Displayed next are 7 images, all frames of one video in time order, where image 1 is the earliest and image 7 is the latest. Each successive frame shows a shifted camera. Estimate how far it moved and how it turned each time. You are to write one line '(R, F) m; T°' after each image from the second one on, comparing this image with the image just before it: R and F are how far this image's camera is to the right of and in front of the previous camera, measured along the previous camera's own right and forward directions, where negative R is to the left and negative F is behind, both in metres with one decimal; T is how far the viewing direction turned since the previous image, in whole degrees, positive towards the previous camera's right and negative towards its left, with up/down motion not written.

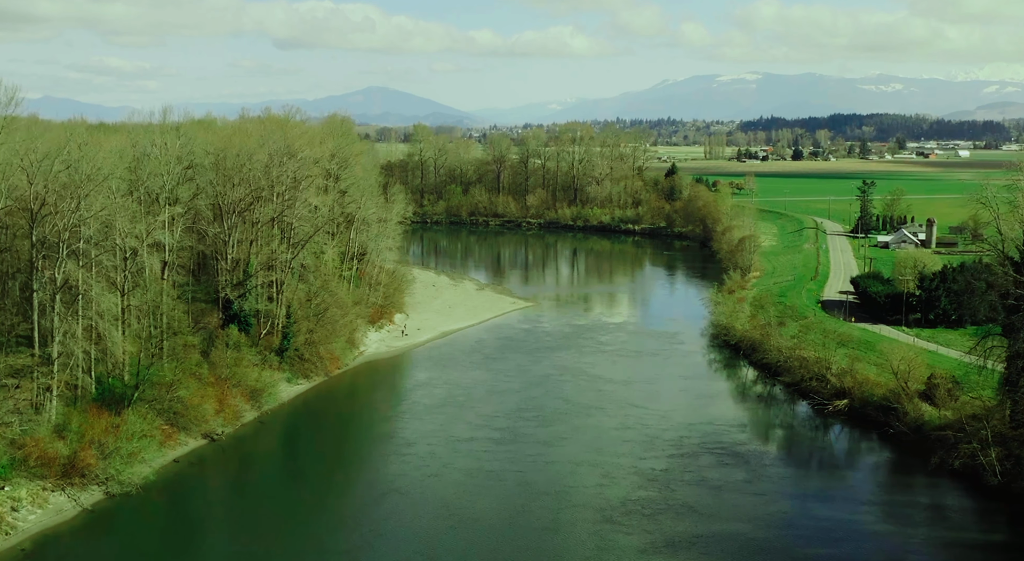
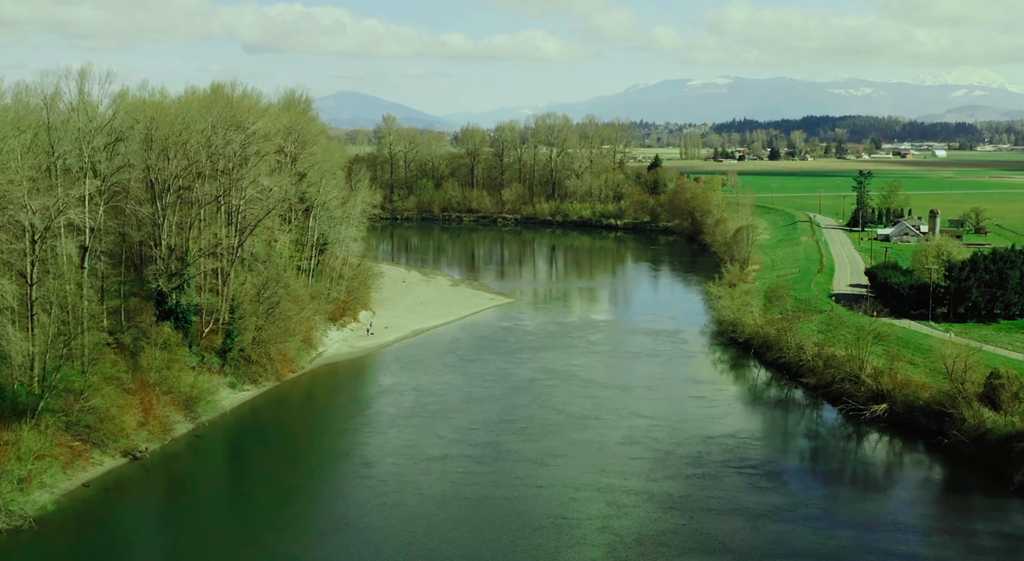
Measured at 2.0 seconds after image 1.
(-0.4, +8.3) m; +1°
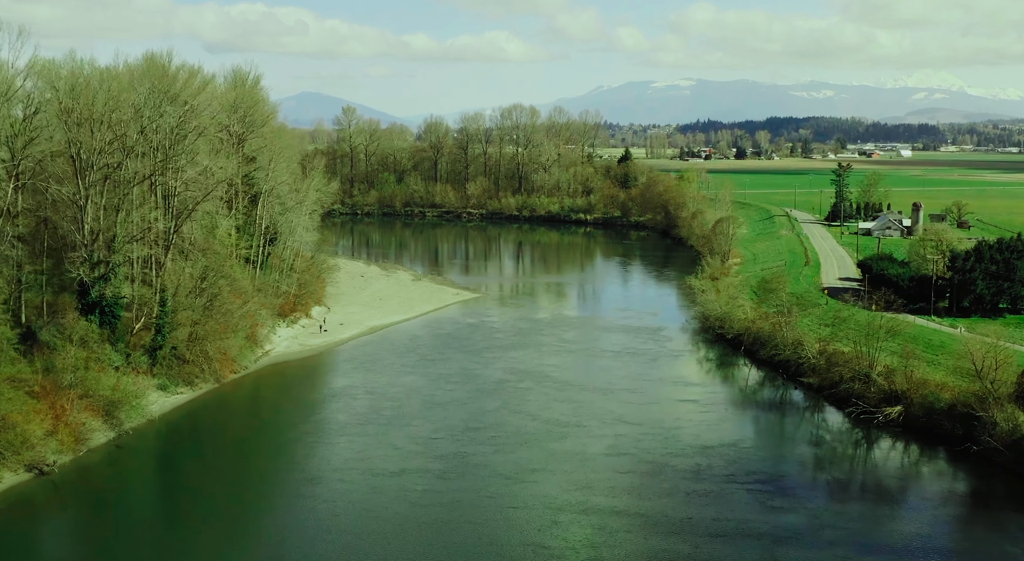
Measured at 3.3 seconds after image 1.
(-0.2, +5.6) m; +2°
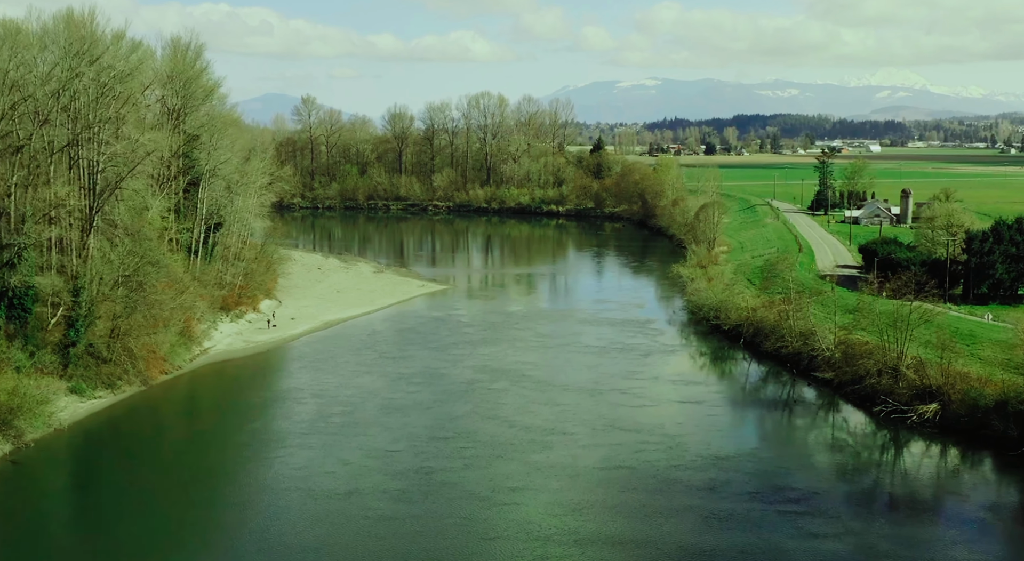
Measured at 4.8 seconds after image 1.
(-0.1, +6.2) m; +2°
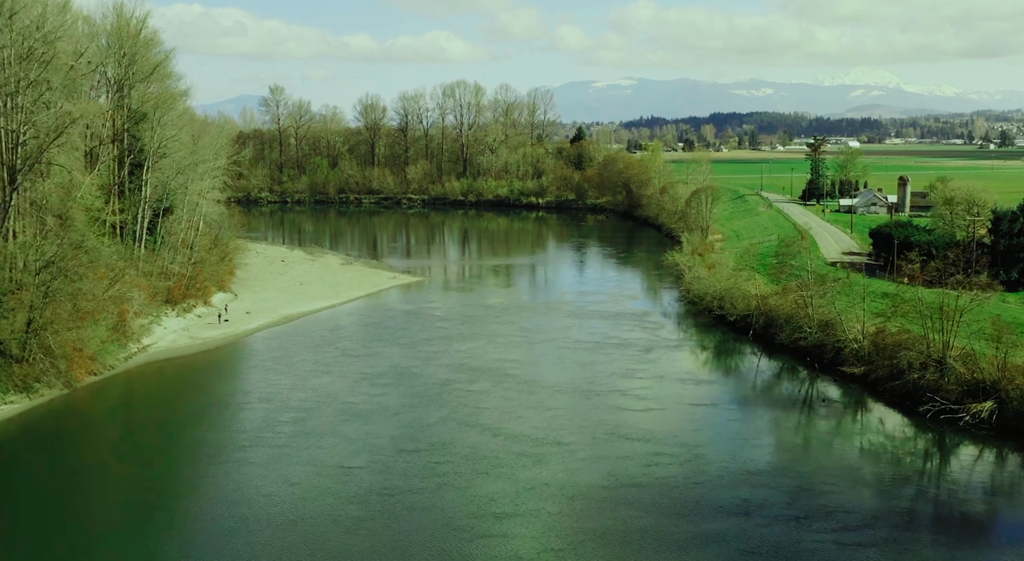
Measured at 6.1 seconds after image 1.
(-0.1, +5.5) m; +1°
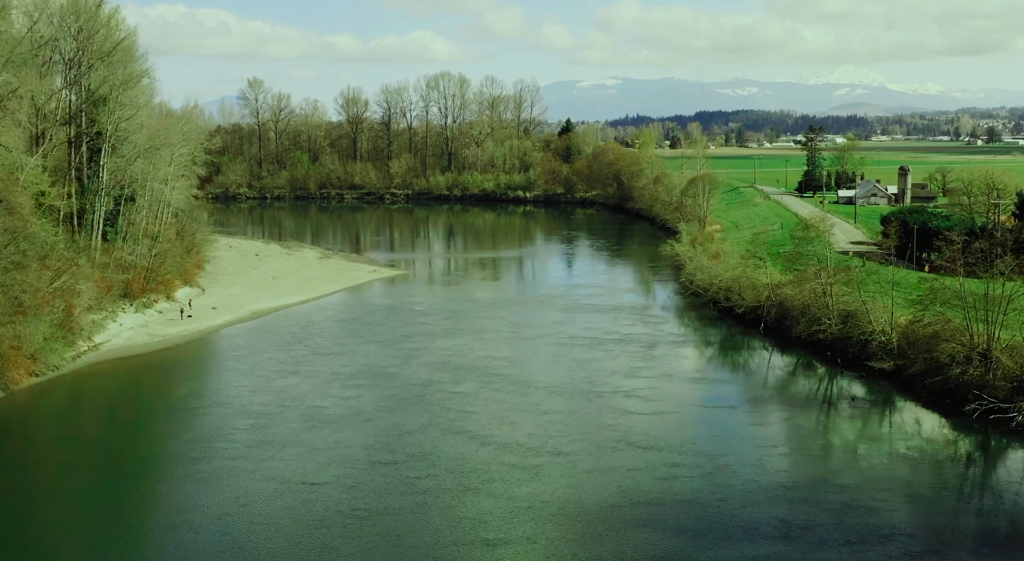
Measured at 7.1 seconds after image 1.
(-0.1, +3.8) m; +1°
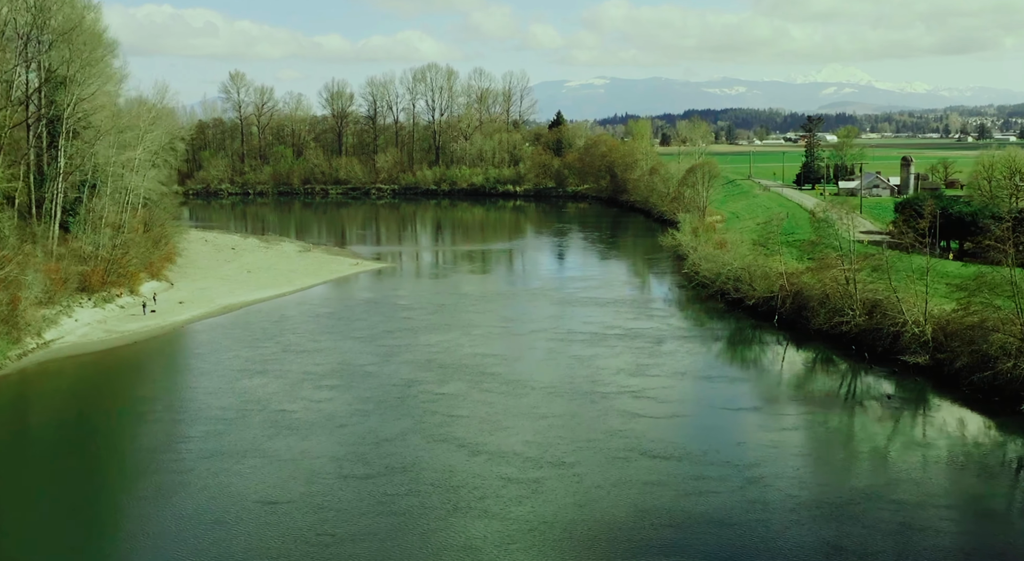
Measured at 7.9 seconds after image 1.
(-0.1, +3.3) m; +1°
